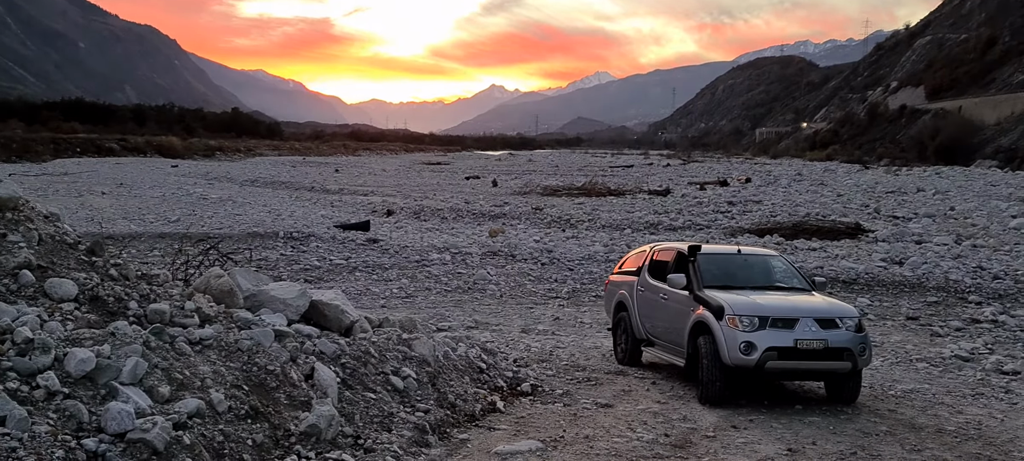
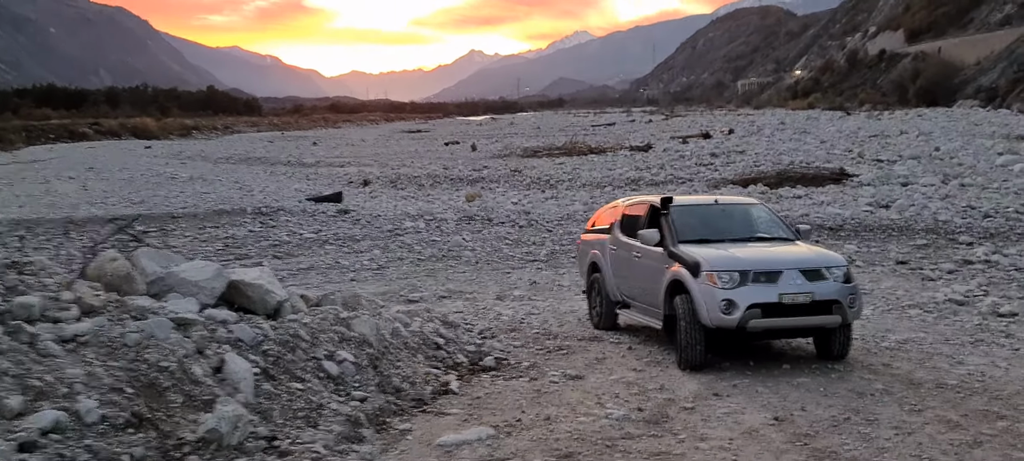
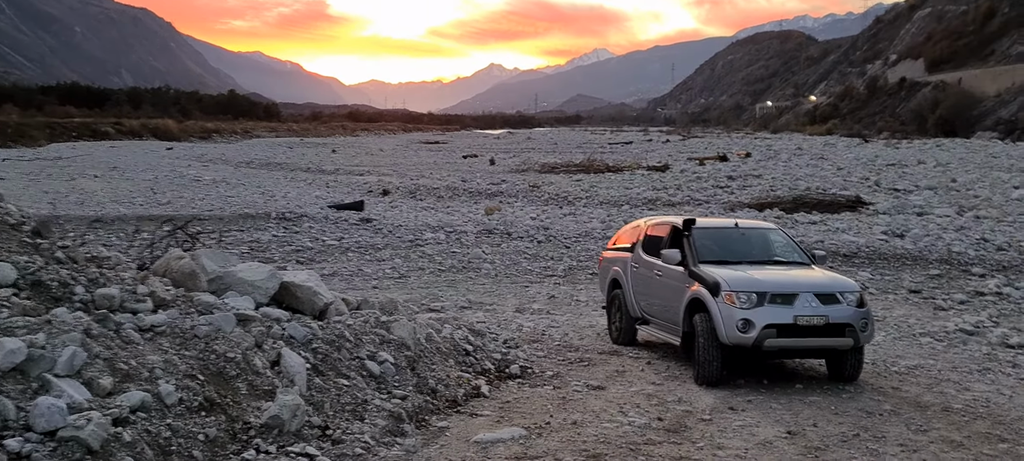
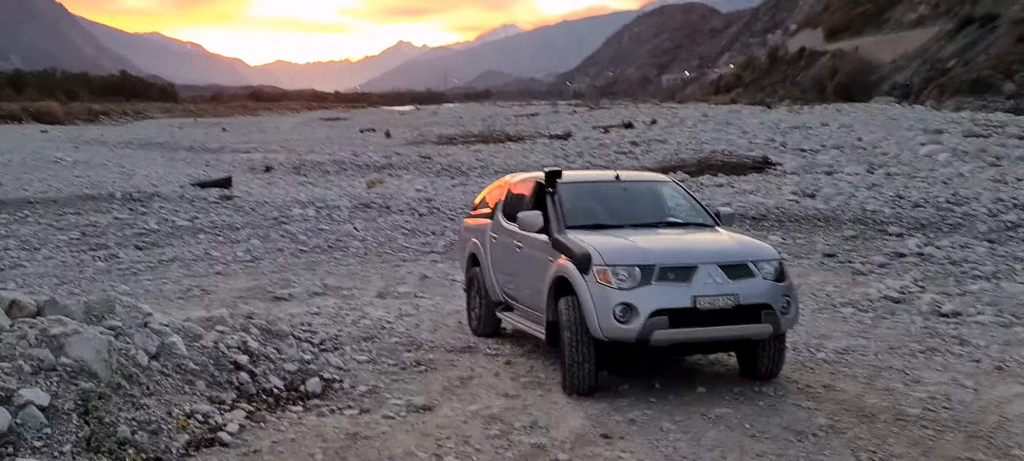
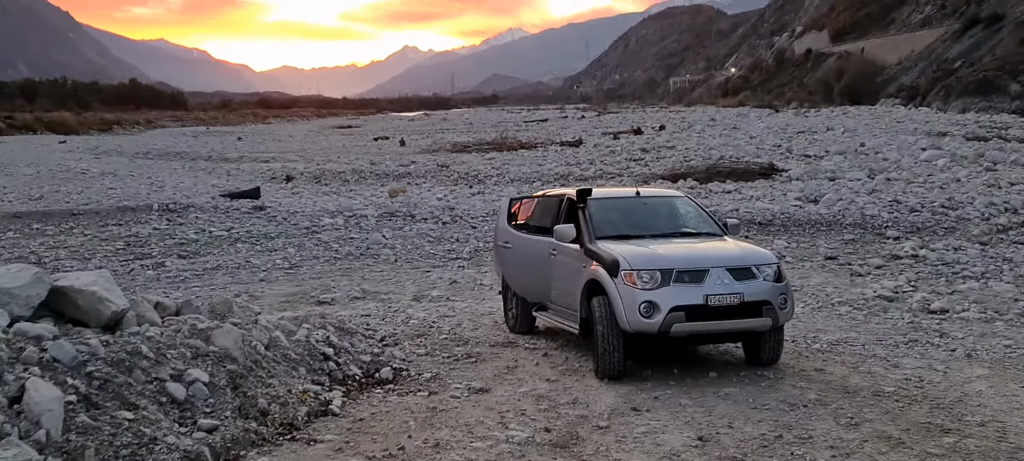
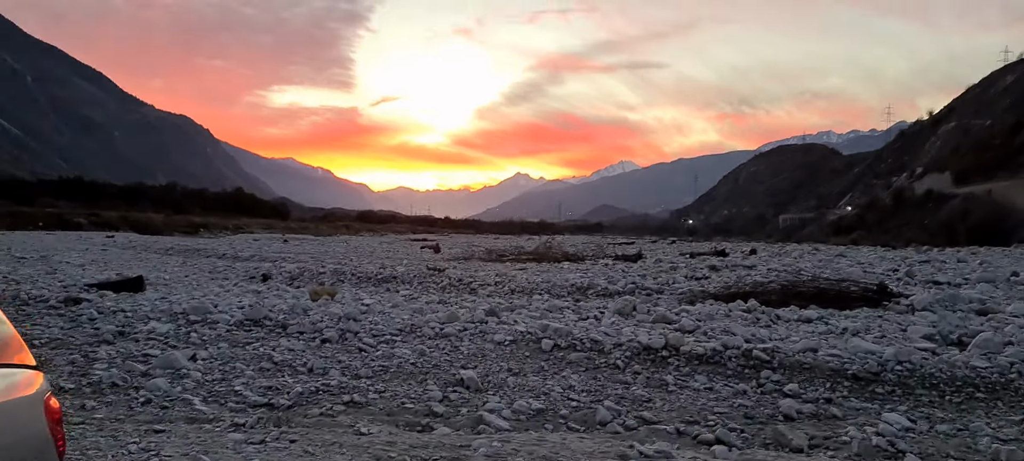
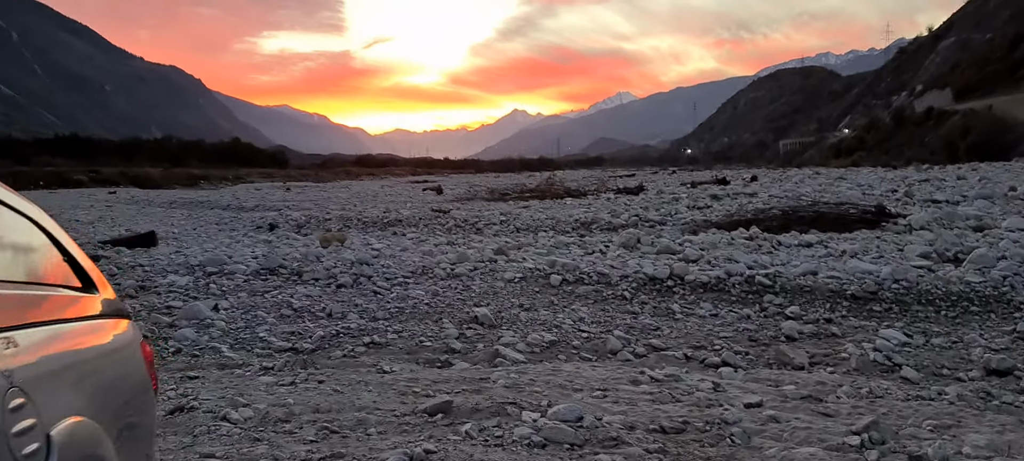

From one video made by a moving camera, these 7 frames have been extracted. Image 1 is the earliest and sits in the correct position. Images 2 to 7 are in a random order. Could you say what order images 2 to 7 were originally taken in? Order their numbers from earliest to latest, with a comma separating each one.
3, 2, 5, 4, 7, 6
